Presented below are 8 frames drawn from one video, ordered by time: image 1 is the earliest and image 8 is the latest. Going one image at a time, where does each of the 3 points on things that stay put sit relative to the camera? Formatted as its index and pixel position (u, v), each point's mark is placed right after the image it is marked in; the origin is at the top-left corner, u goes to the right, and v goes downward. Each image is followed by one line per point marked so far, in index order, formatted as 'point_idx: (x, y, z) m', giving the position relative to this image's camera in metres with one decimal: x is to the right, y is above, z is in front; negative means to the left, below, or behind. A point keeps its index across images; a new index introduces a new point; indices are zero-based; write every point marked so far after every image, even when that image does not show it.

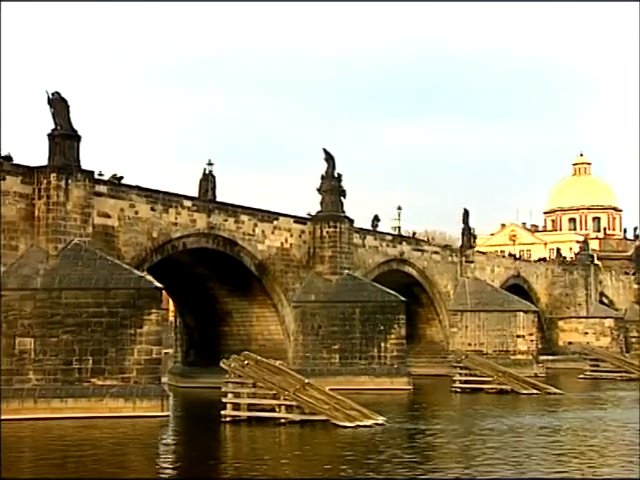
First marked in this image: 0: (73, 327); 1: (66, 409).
0: (-6.4, -2.2, +20.1) m
1: (-6.4, -4.3, +19.6) m
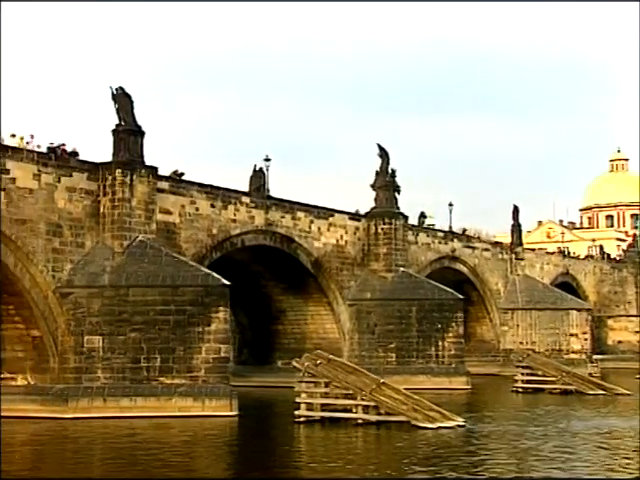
0: (-4.6, -2.2, +19.8) m
1: (-4.6, -4.2, +19.4) m
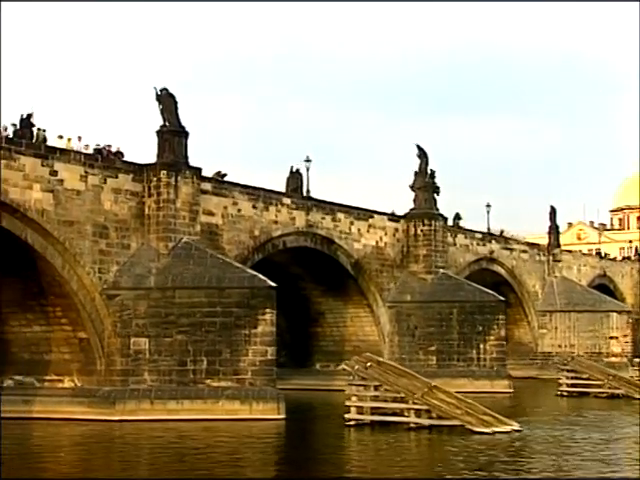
0: (-3.4, -2.2, +19.7) m
1: (-3.4, -4.2, +19.2) m
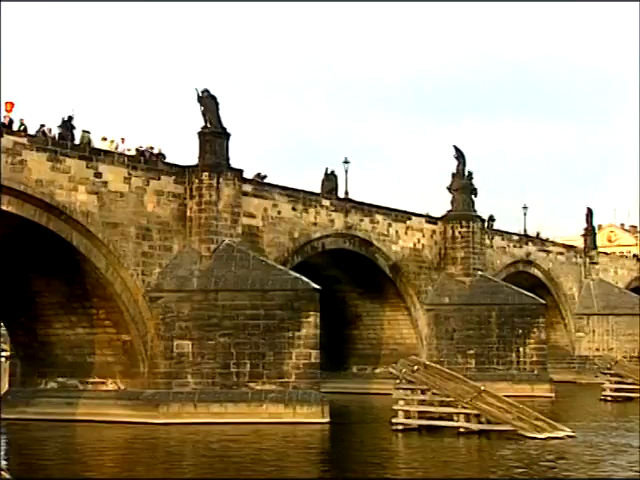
0: (-2.3, -2.2, +19.5) m
1: (-2.3, -4.3, +19.1) m
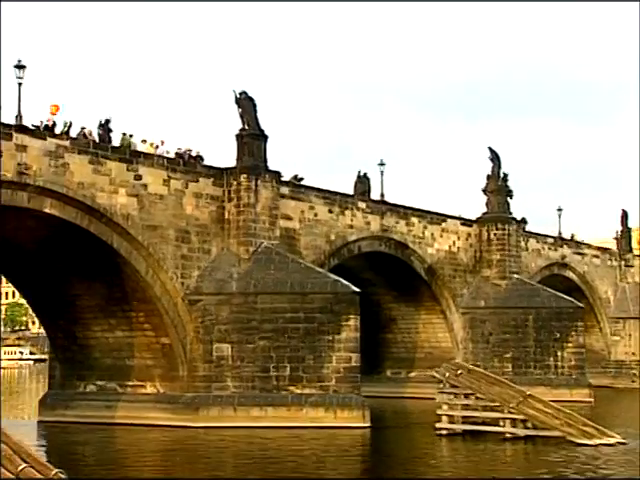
0: (-1.3, -2.3, +19.4) m
1: (-1.3, -4.3, +18.9) m
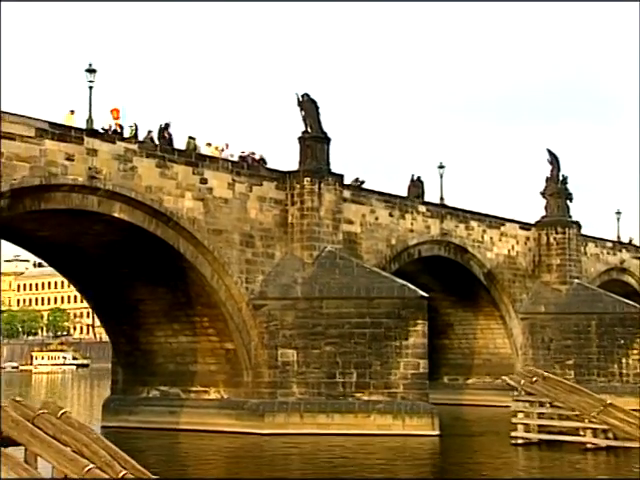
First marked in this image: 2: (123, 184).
0: (+0.4, -2.4, +19.0) m
1: (+0.3, -4.4, +18.6) m
2: (-4.3, +1.2, +16.9) m
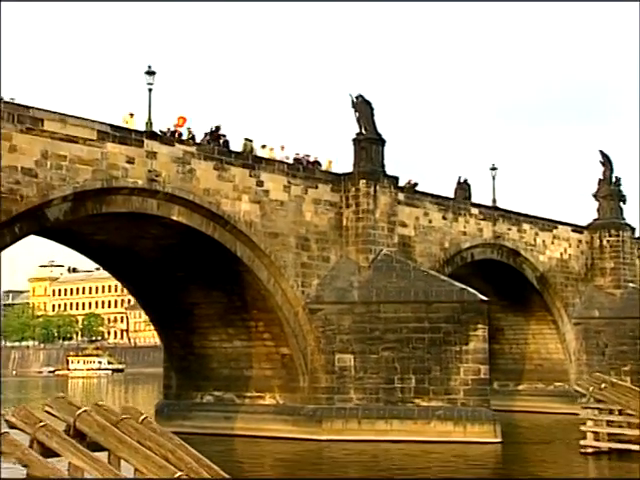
0: (+1.8, -2.5, +18.7) m
1: (+1.7, -4.5, +18.2) m
2: (-3.0, +1.2, +16.7) m
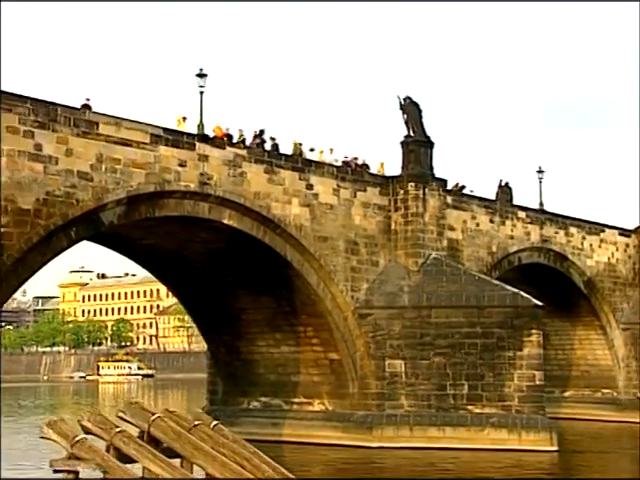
0: (+3.0, -2.6, +18.4) m
1: (+2.9, -4.6, +17.9) m
2: (-1.9, +1.1, +16.5) m
